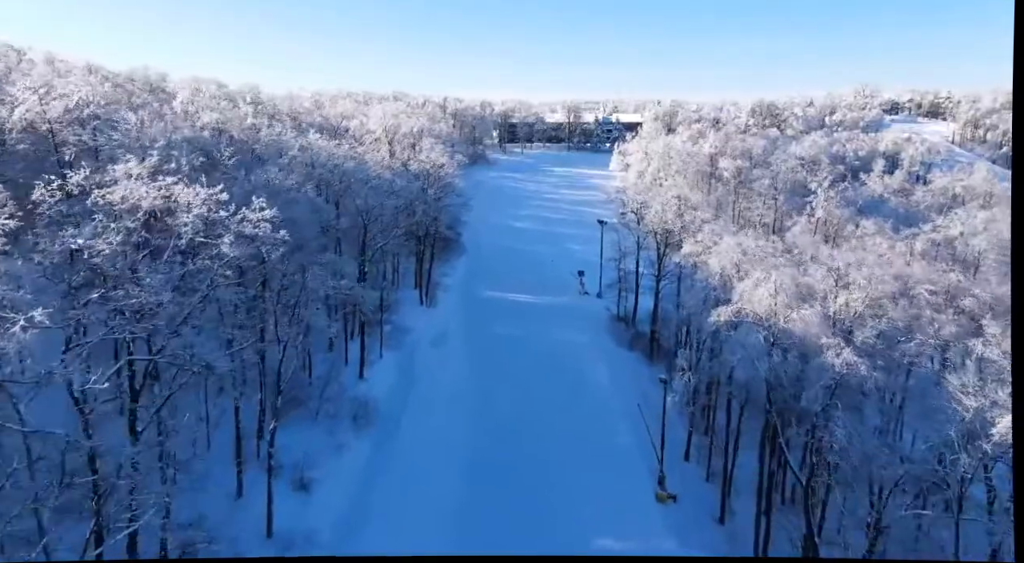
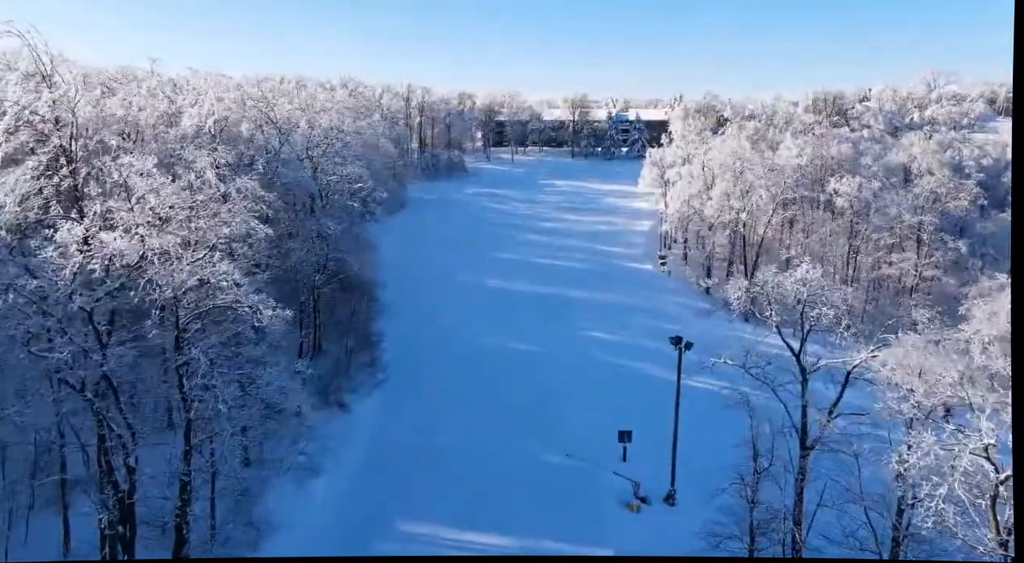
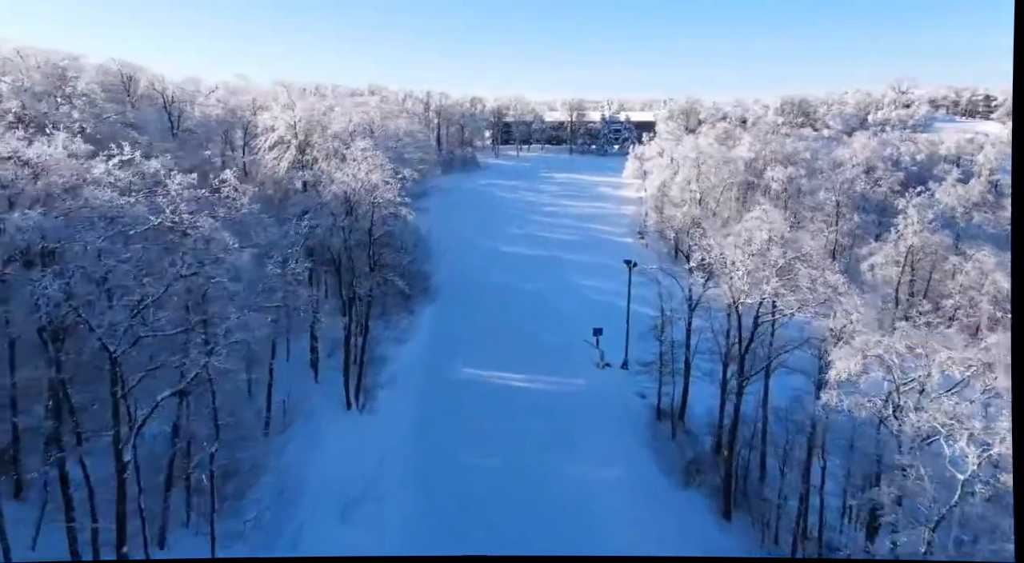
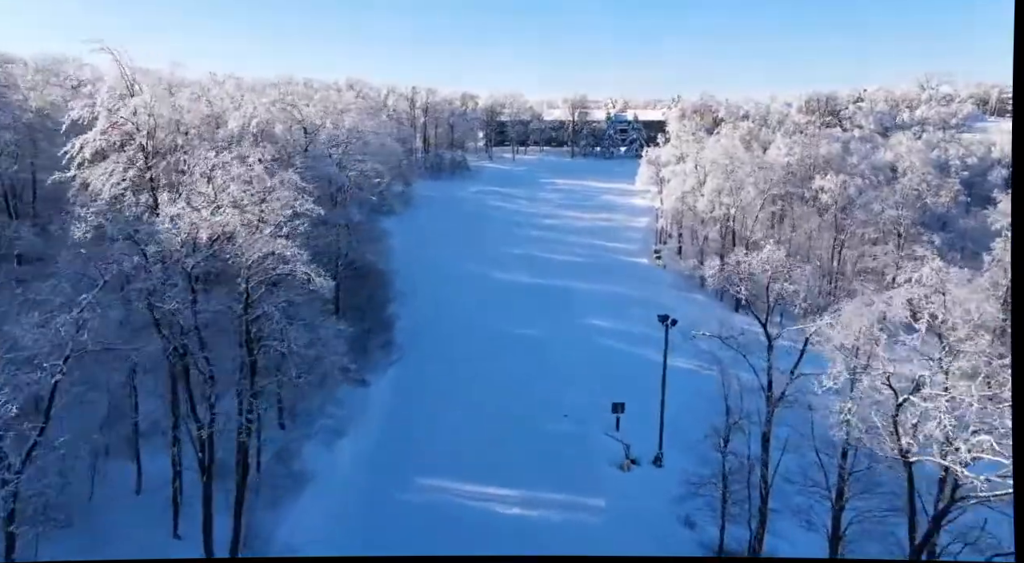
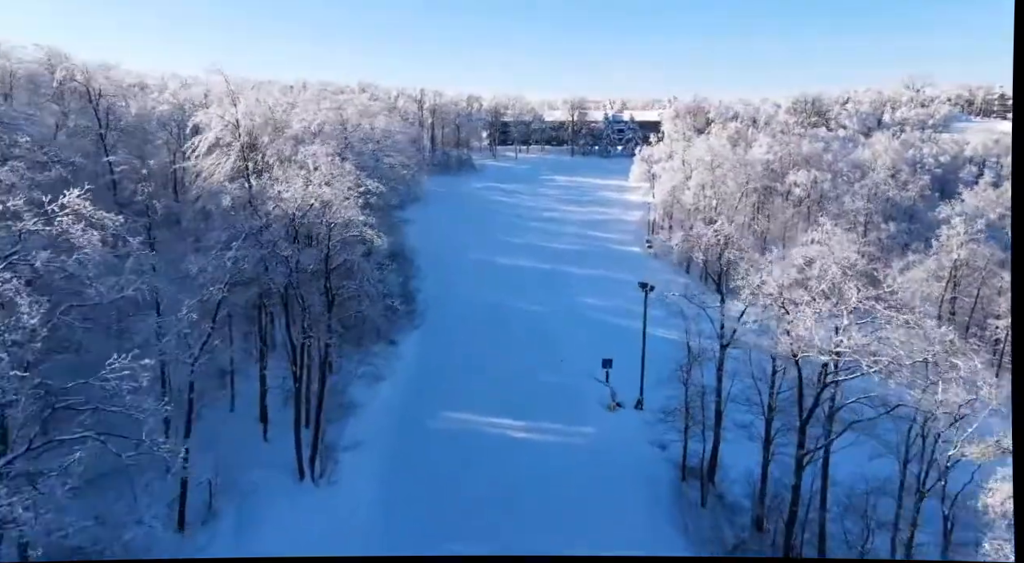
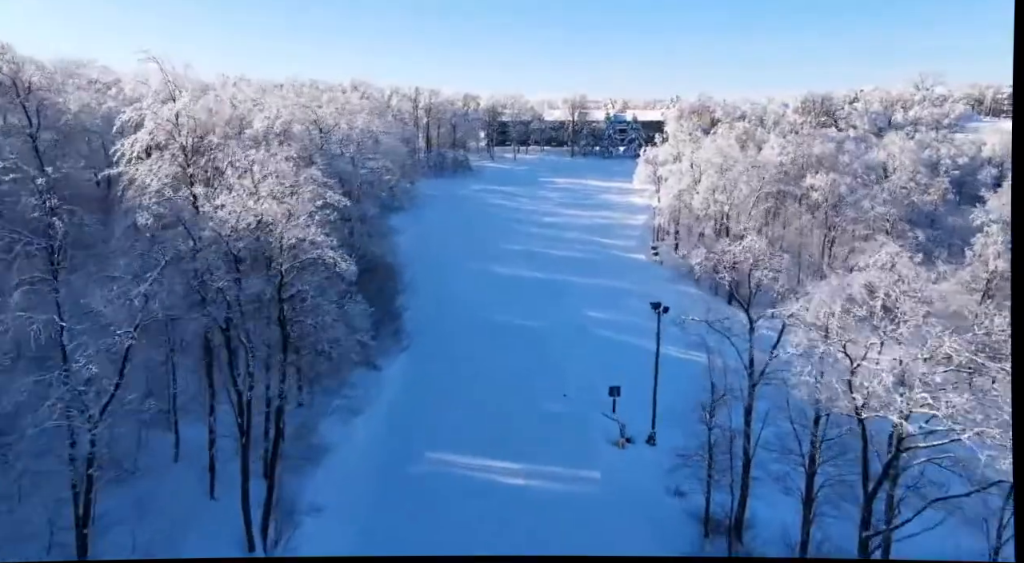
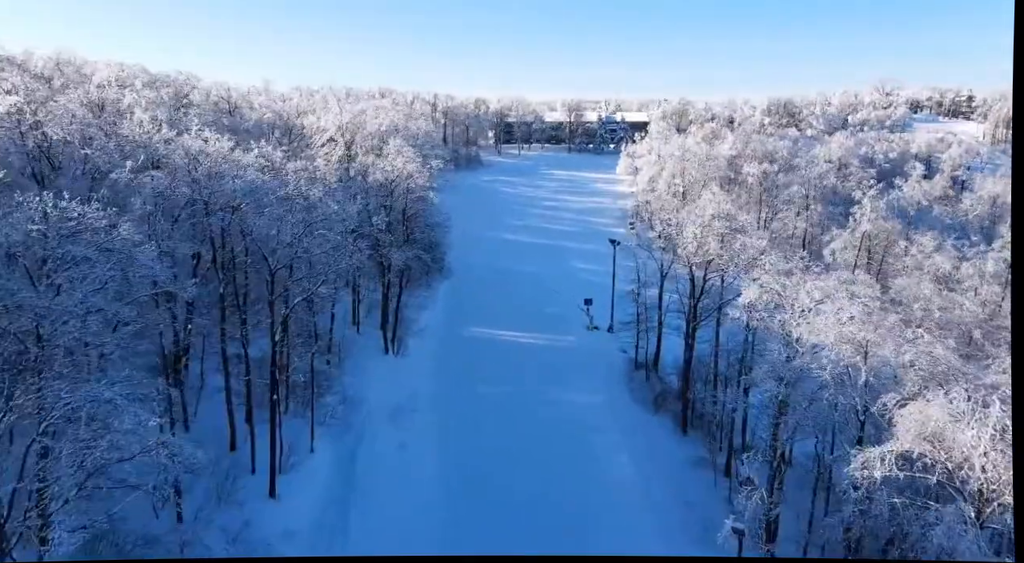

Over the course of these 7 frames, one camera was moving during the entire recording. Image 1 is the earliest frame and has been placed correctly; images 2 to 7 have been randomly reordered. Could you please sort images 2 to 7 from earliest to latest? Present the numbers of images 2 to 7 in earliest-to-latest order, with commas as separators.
7, 3, 5, 6, 4, 2
